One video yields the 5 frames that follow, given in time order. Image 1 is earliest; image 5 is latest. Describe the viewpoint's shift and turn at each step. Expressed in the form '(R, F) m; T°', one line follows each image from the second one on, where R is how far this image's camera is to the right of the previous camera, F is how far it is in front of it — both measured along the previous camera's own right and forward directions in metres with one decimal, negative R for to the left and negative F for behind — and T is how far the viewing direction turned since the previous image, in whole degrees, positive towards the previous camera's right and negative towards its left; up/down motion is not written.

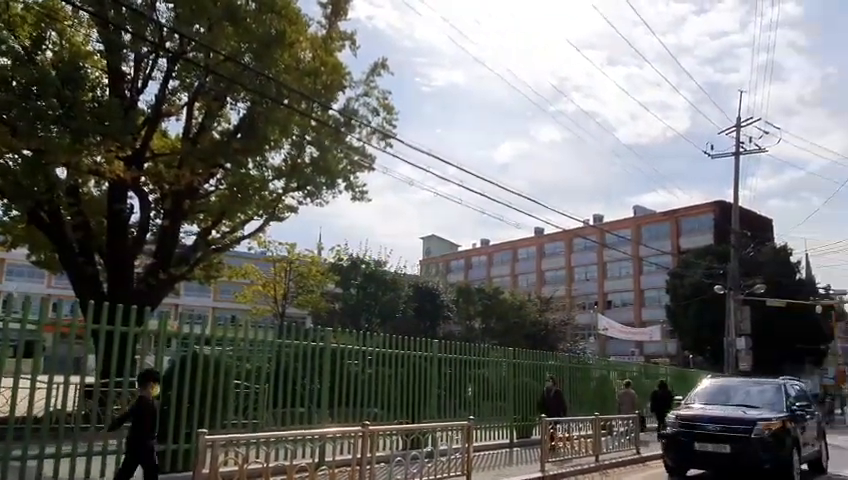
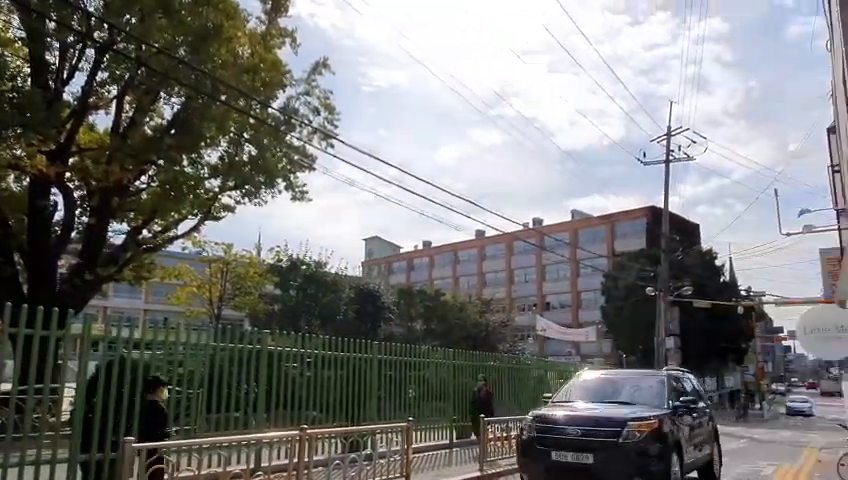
(+0.1, 0.0) m; +5°
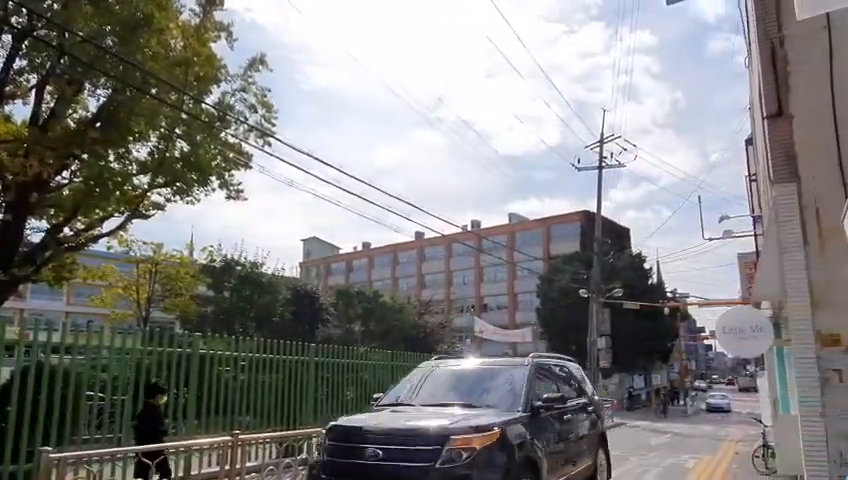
(0.0, 0.0) m; +6°
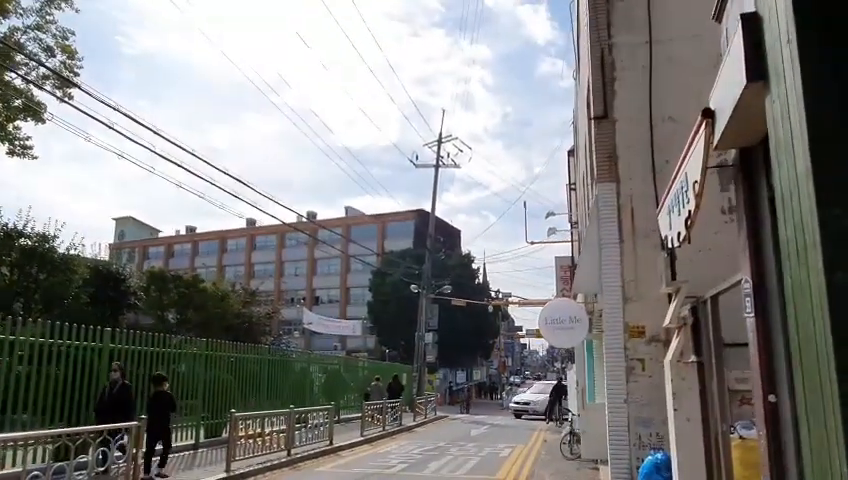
(+0.2, +0.7) m; +15°
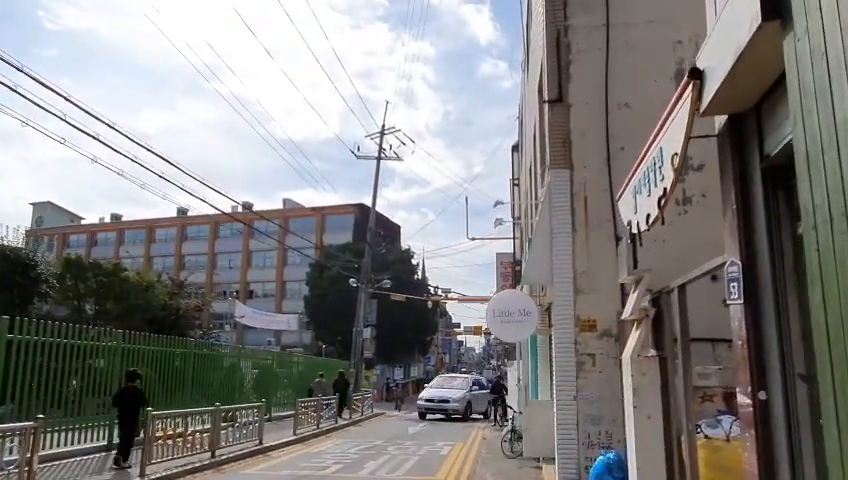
(0.0, +0.7) m; +6°
